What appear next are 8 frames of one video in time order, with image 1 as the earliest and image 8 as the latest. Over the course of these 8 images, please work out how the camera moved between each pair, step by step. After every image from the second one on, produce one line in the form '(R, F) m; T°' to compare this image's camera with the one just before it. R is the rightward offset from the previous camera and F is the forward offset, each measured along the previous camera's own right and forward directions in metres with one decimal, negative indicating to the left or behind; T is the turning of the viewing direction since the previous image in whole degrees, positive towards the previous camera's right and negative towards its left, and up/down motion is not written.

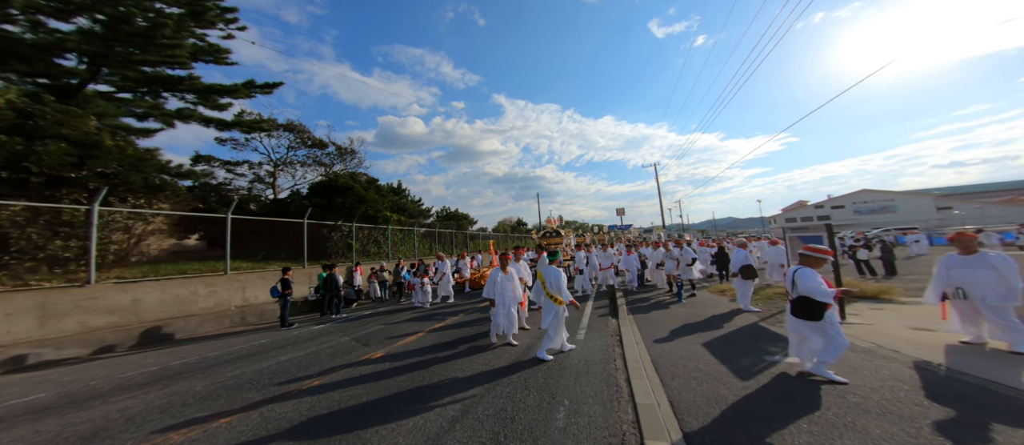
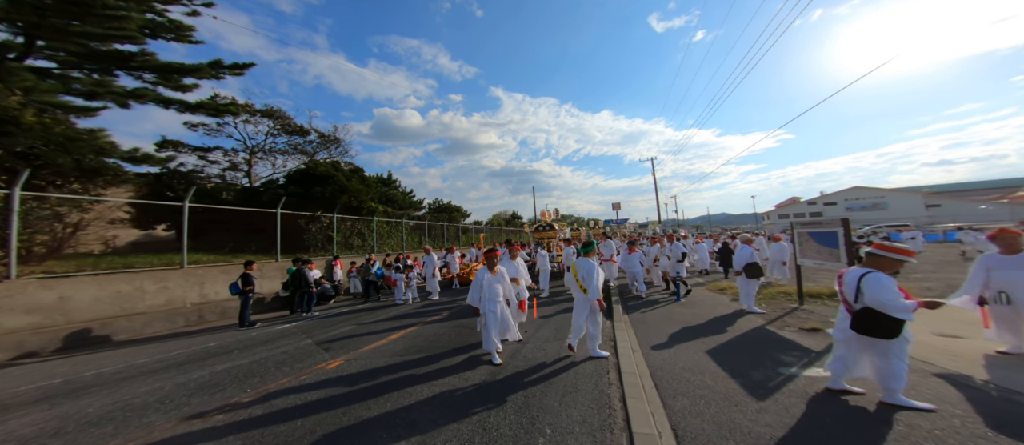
(+0.3, +0.7) m; +1°
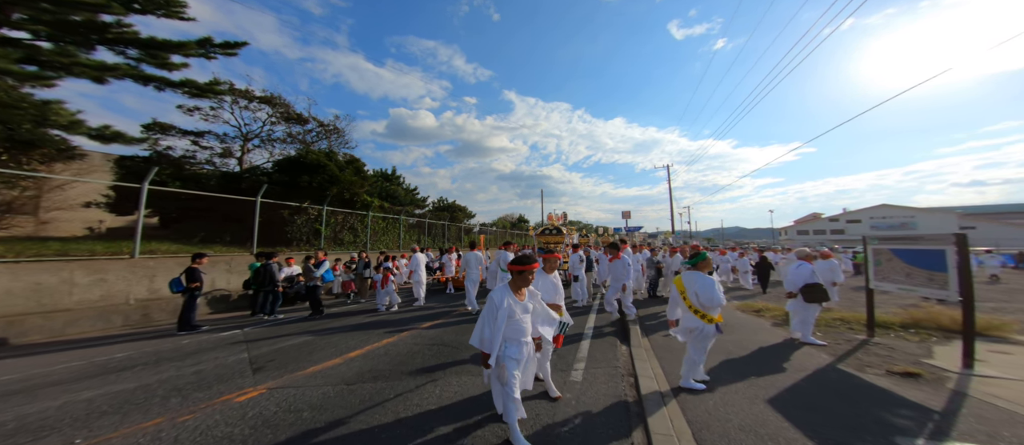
(+0.2, +1.3) m; -2°
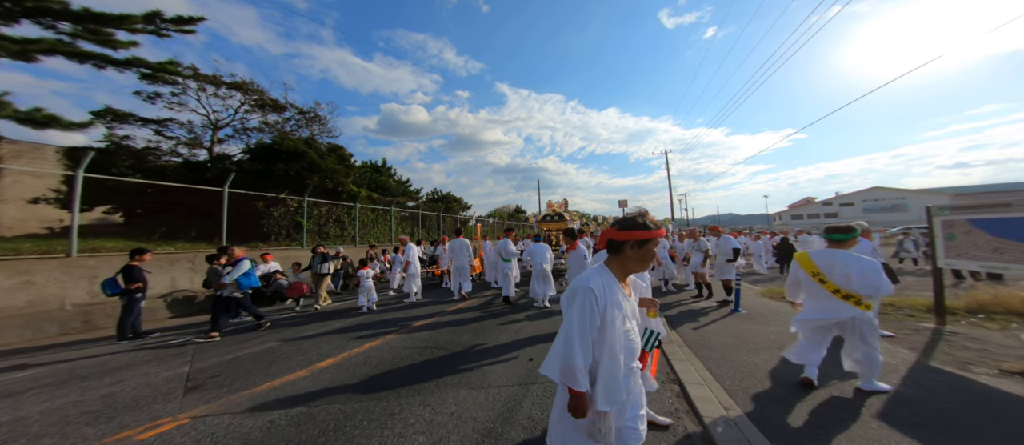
(-0.1, +1.0) m; +1°
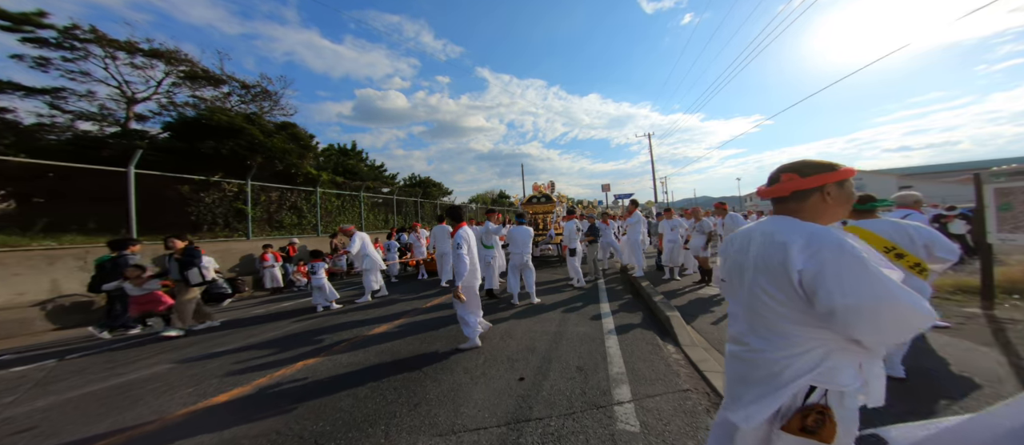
(0.0, +1.2) m; +3°
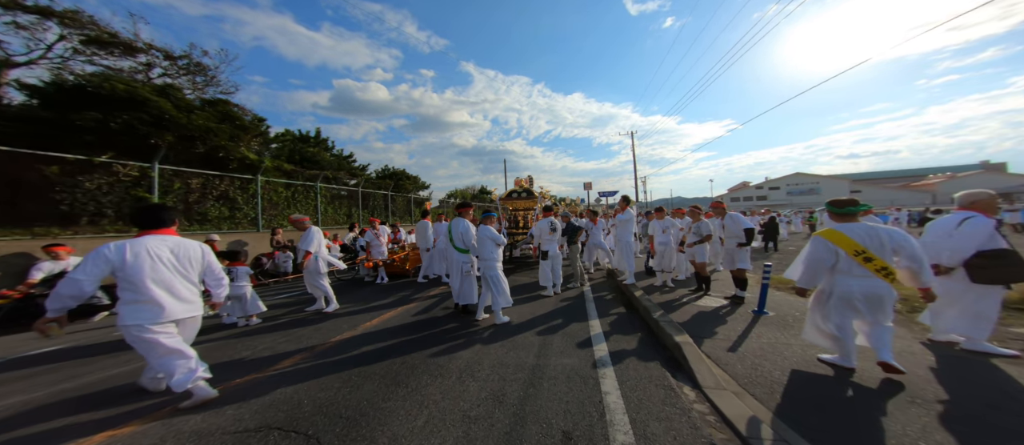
(+0.2, +1.2) m; +4°
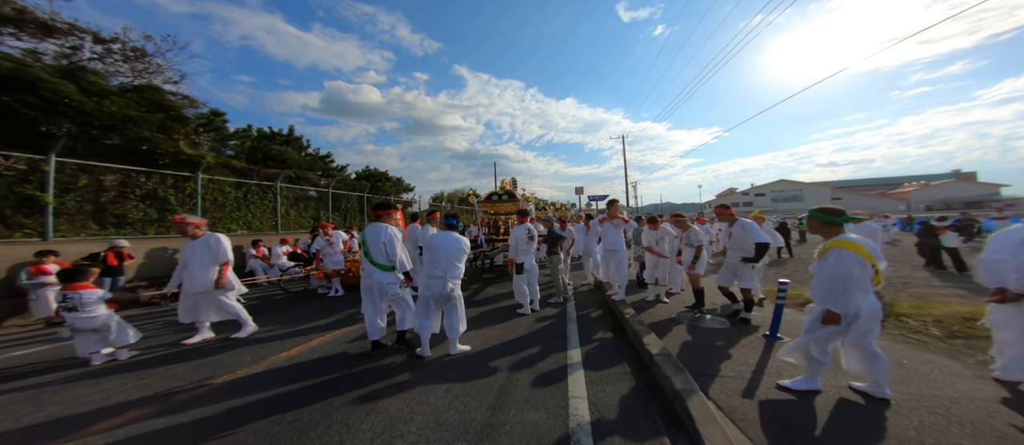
(+0.5, +1.0) m; +2°
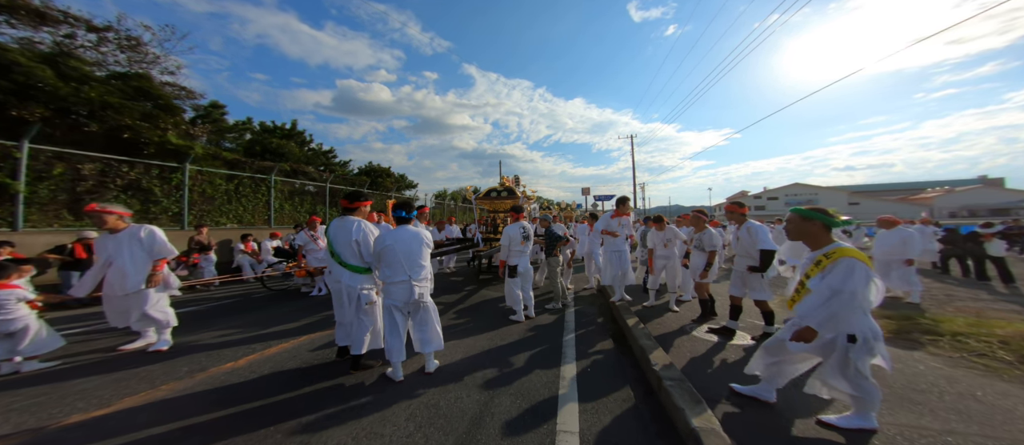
(+0.2, +0.5) m; -1°
